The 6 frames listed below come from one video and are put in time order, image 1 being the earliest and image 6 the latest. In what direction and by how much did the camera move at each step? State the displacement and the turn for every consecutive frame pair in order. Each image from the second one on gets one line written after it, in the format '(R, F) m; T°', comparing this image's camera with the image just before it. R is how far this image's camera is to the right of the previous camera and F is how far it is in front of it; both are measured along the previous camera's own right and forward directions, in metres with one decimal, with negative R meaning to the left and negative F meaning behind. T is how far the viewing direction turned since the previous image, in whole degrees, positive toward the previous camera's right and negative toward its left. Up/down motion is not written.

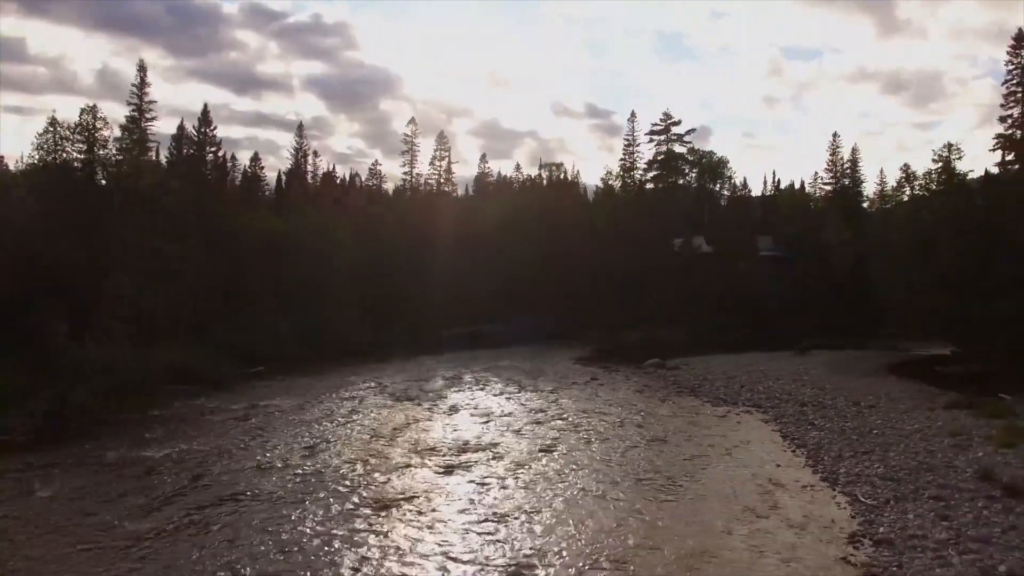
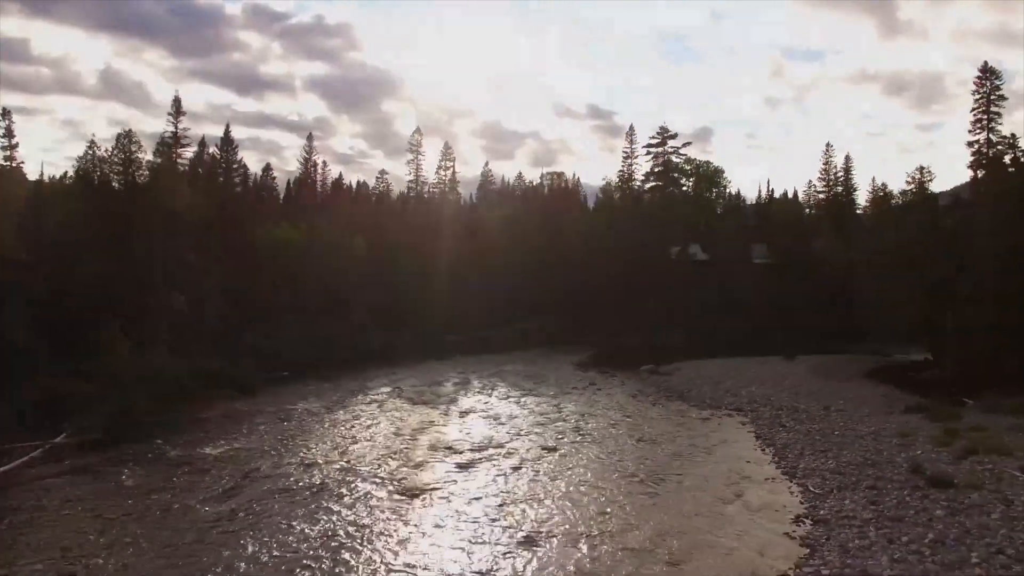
(-0.1, -2.6) m; 0°
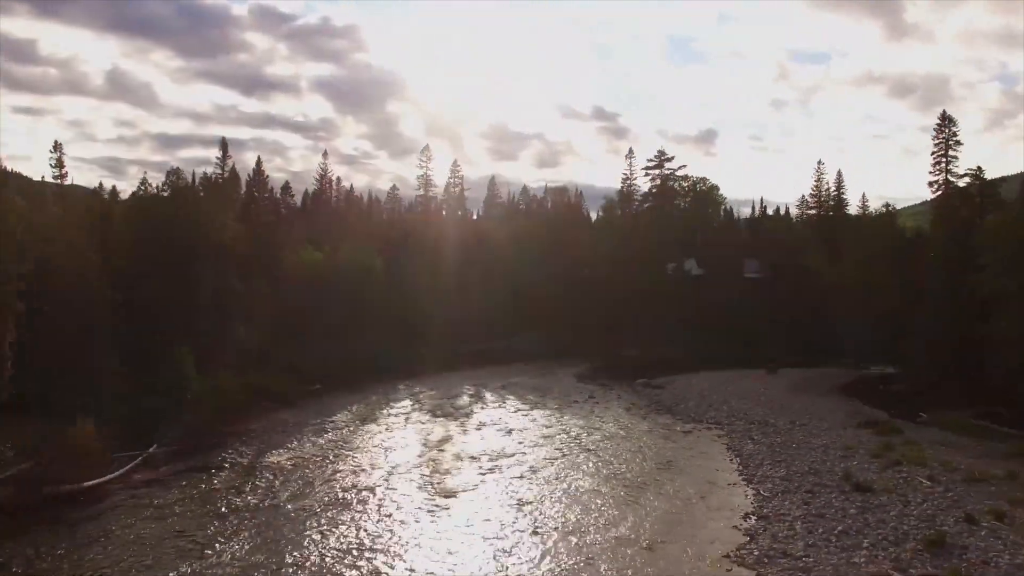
(-0.2, -3.9) m; 0°
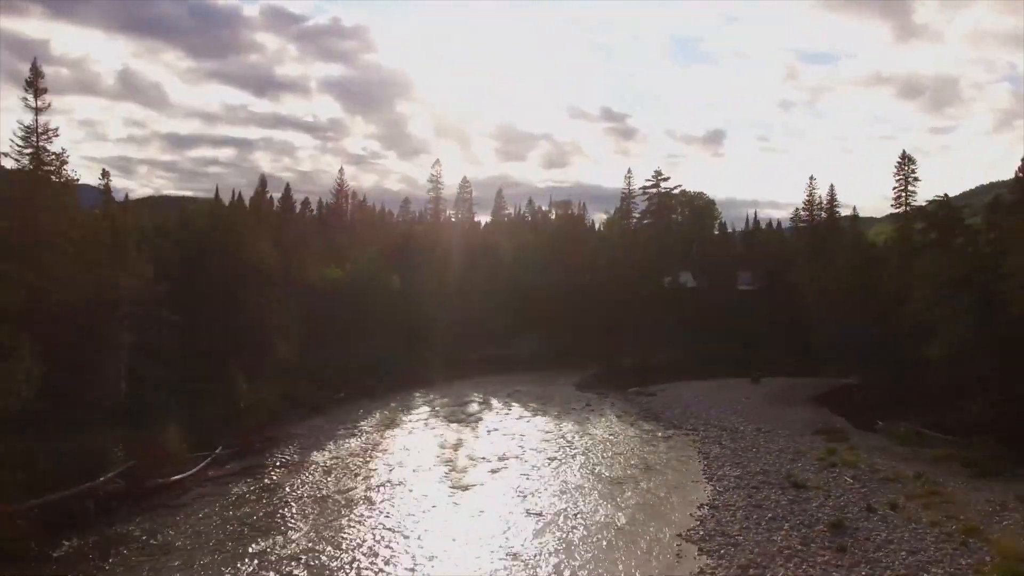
(+0.1, -4.4) m; -1°
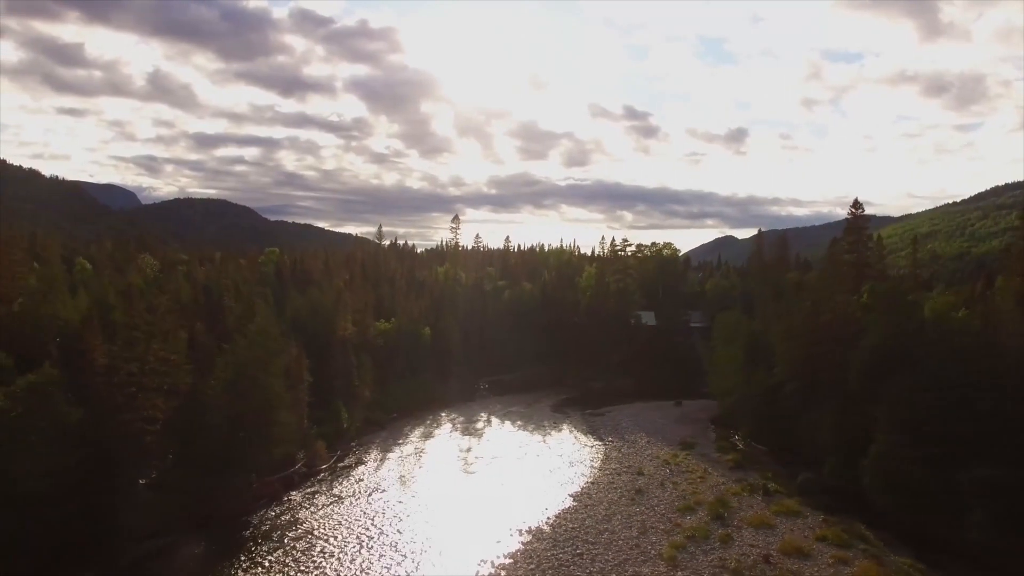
(+2.6, -21.3) m; -2°
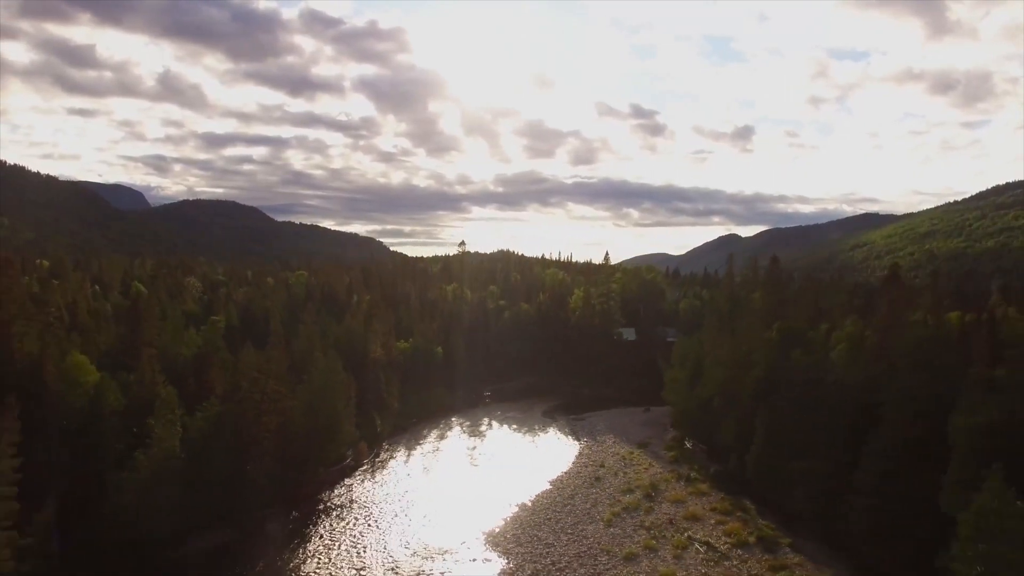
(+1.2, -14.5) m; -1°
